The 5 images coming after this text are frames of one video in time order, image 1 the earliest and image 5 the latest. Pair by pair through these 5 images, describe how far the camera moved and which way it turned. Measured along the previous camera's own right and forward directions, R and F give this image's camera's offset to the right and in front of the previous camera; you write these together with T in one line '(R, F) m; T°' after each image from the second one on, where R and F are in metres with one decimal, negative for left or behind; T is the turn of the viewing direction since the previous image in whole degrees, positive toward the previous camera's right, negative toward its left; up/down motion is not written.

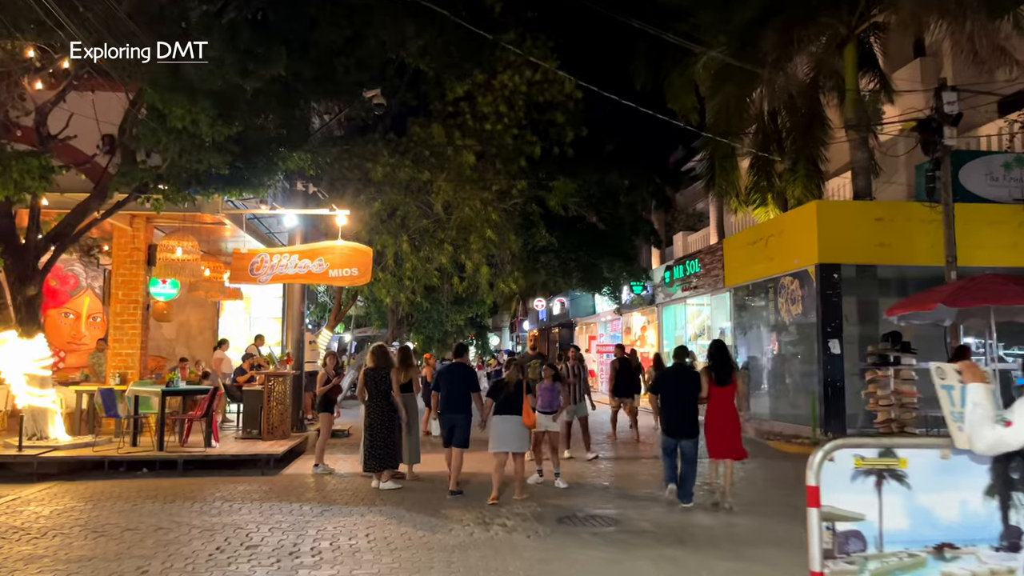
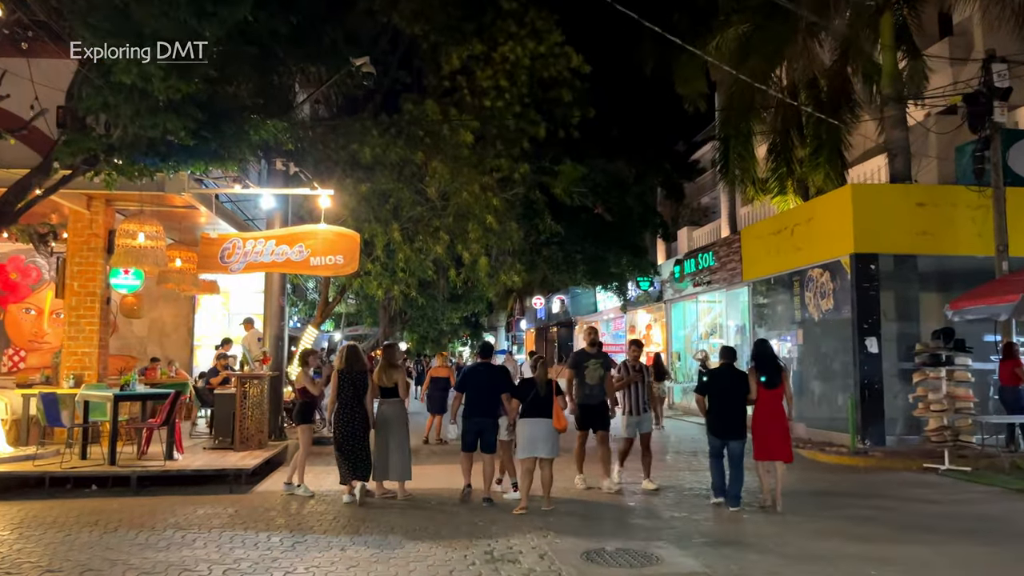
(-0.1, +1.3) m; 0°
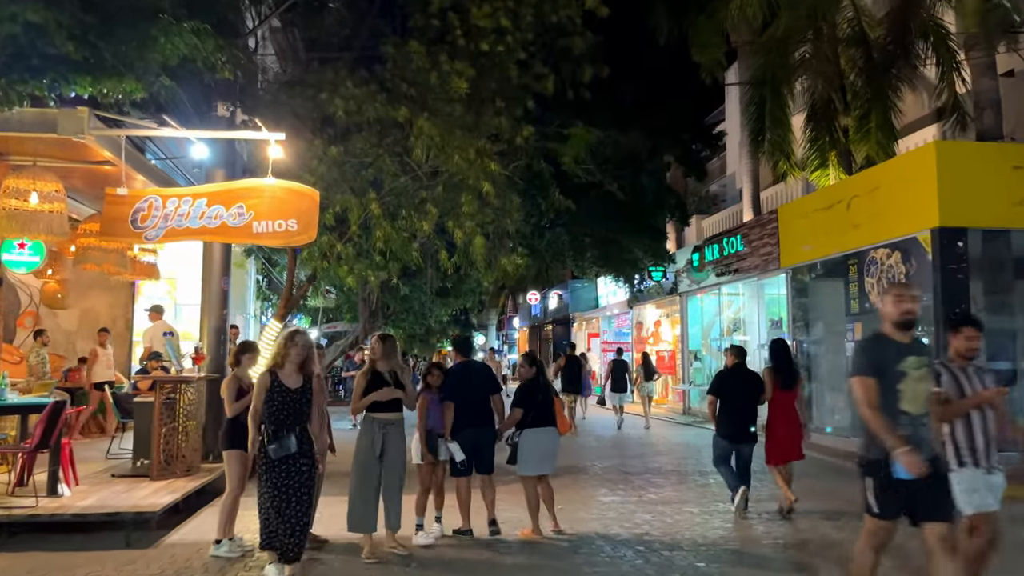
(-0.2, +2.4) m; +1°
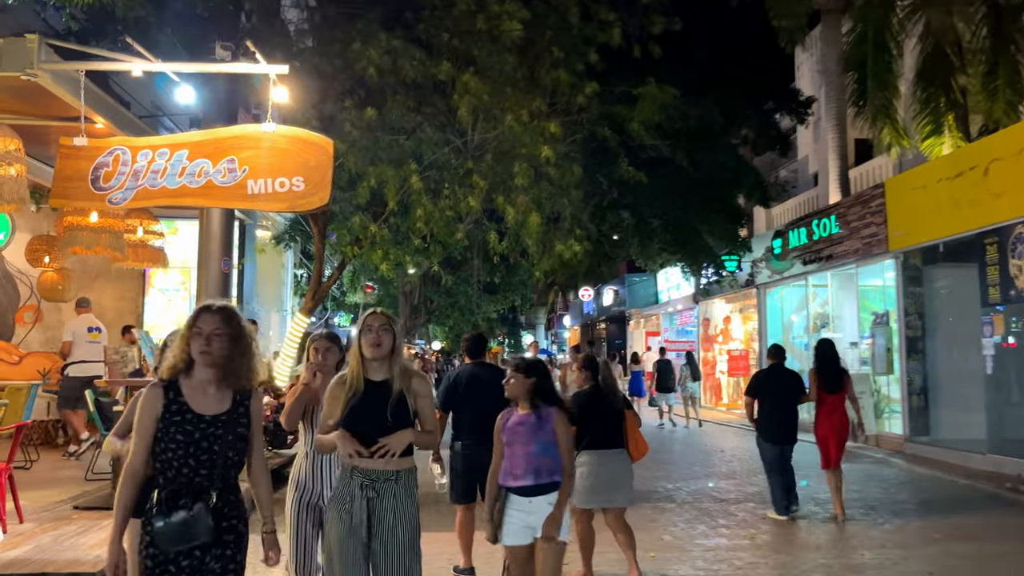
(-0.2, +1.8) m; -3°
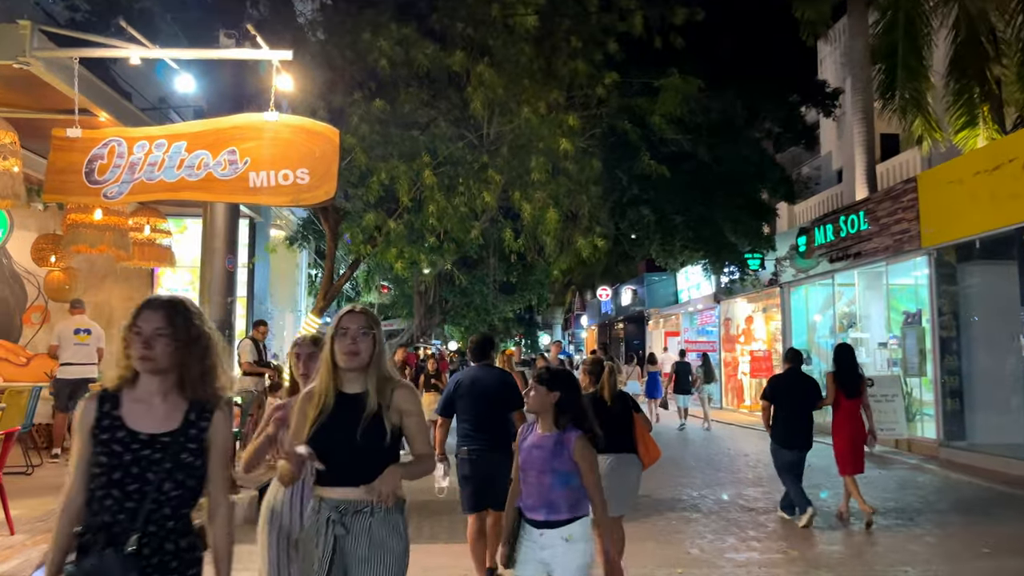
(0.0, +0.3) m; -1°
